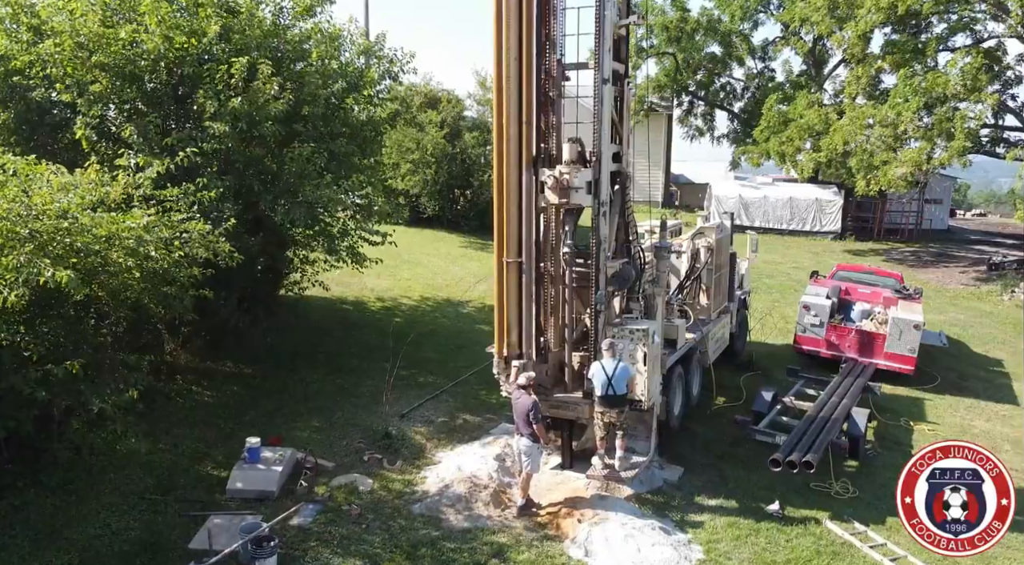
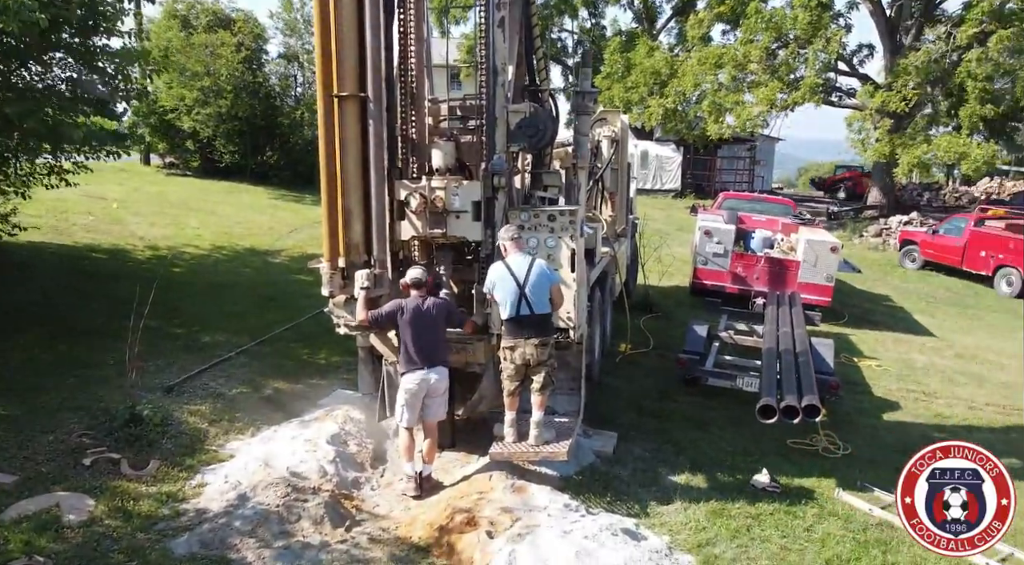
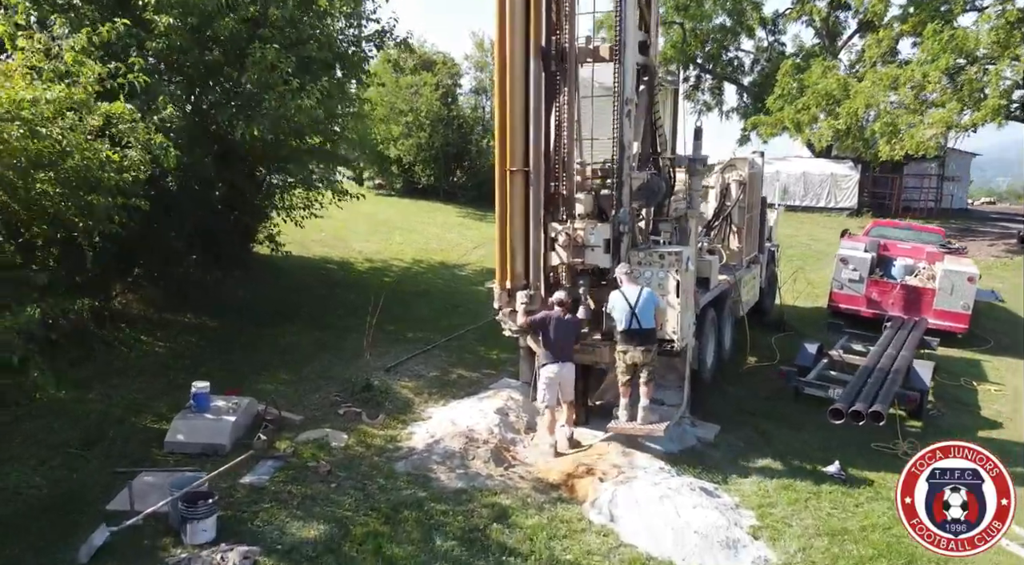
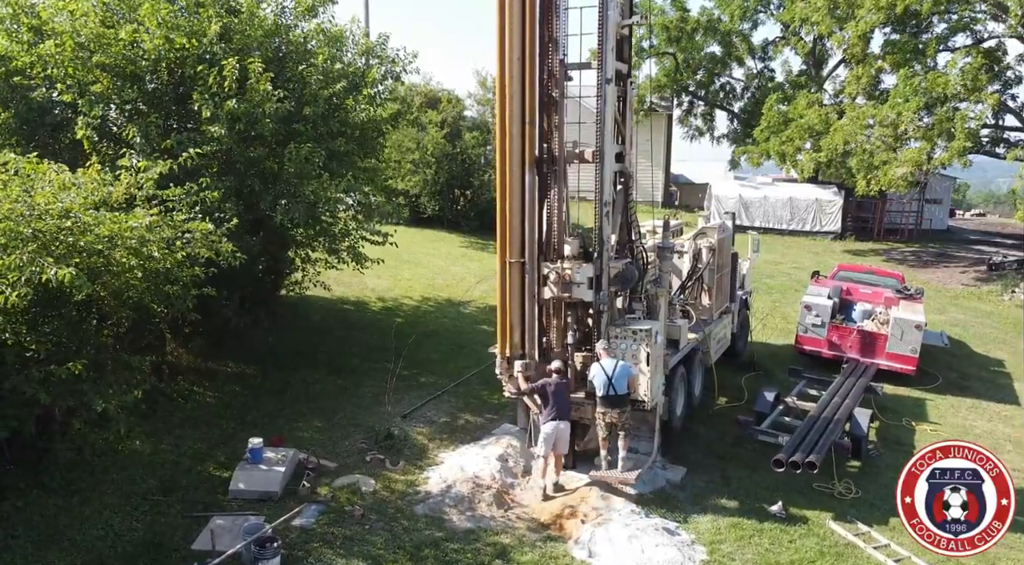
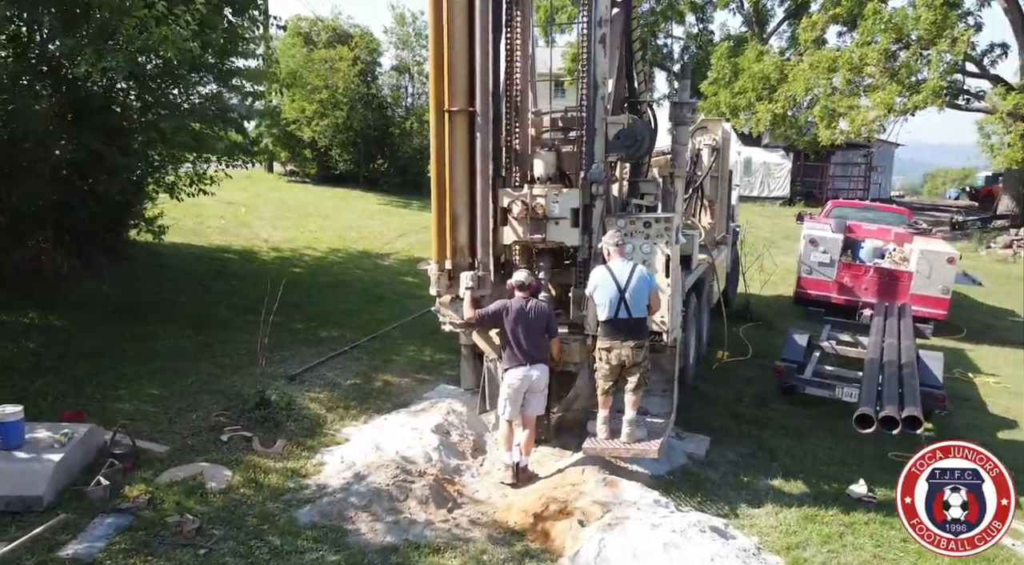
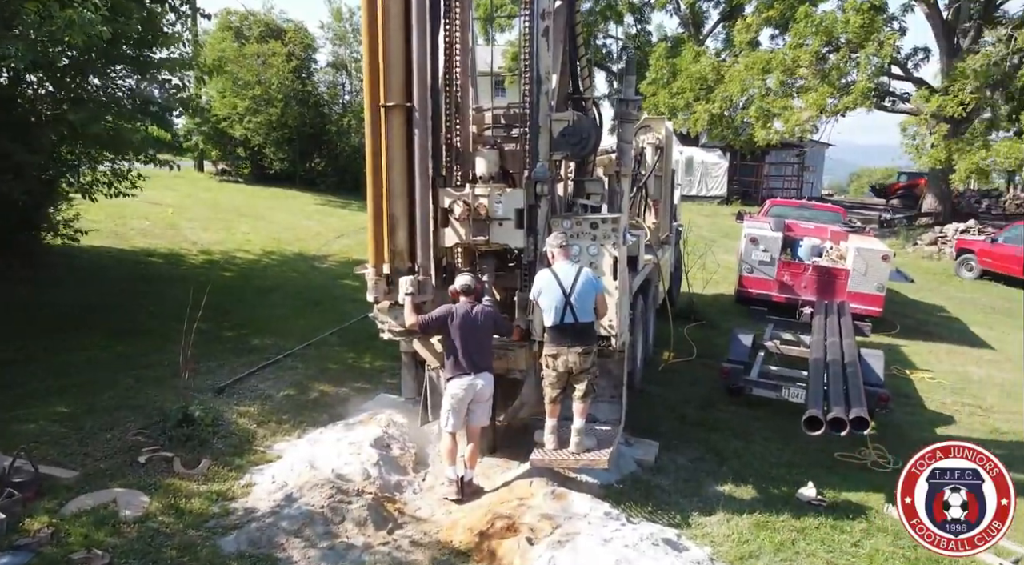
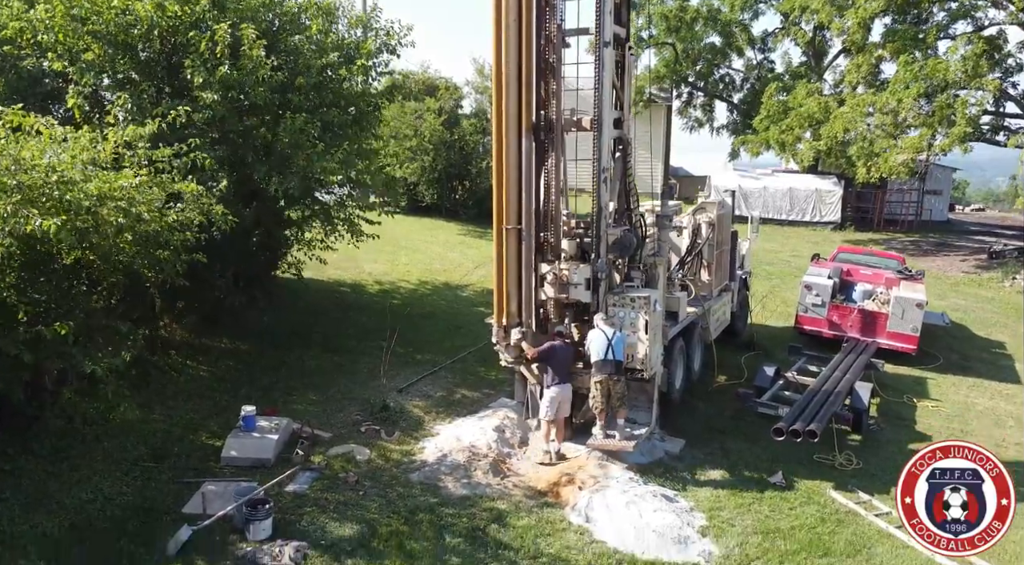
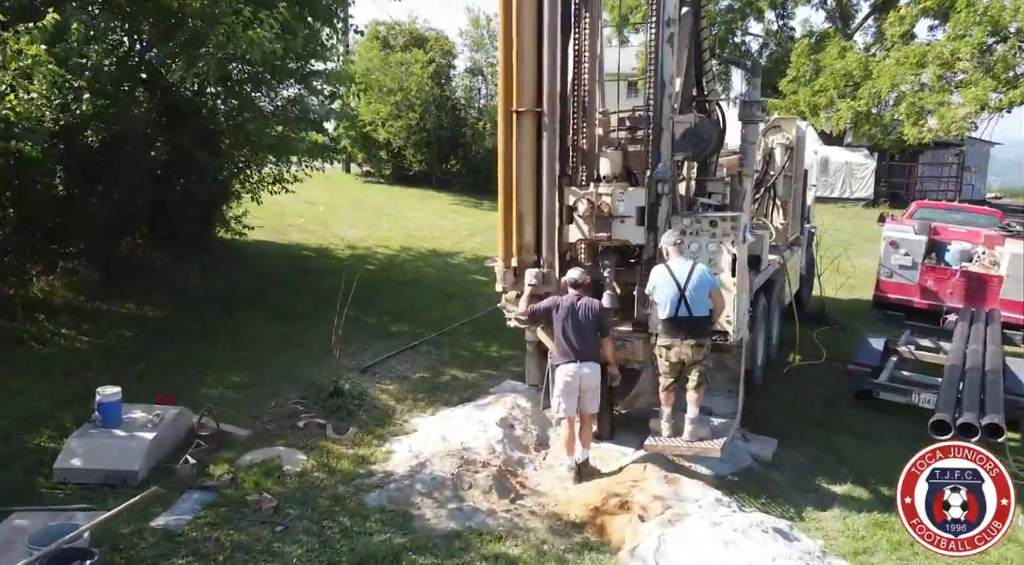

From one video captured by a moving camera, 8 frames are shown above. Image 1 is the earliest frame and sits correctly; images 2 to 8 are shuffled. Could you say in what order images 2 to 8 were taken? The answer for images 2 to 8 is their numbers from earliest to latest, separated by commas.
4, 7, 3, 8, 5, 6, 2
